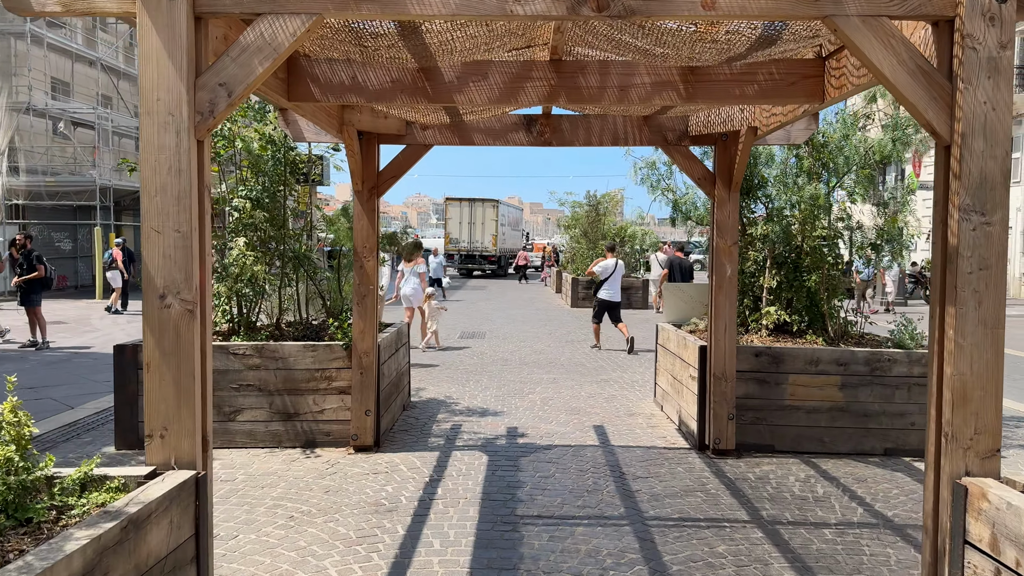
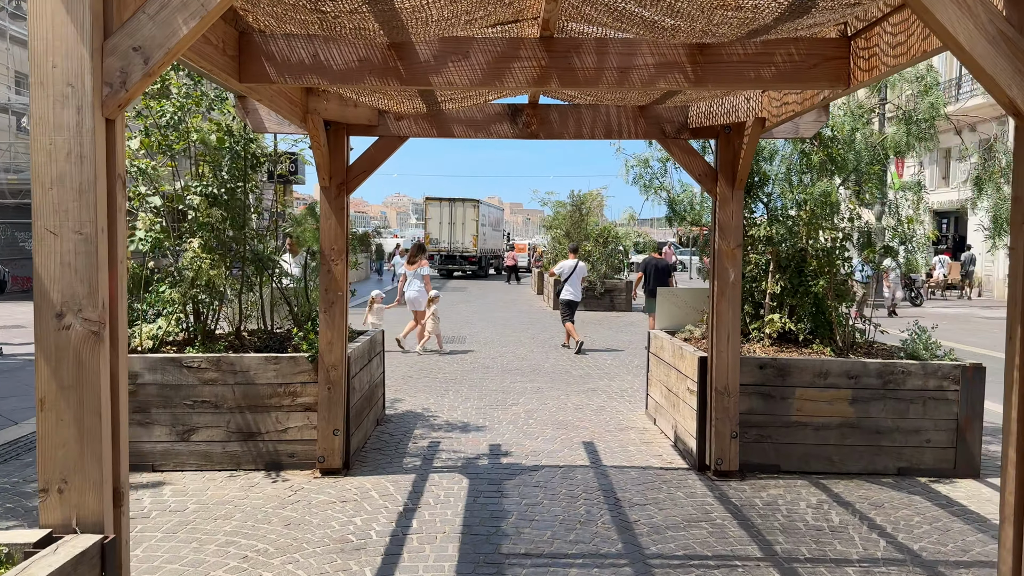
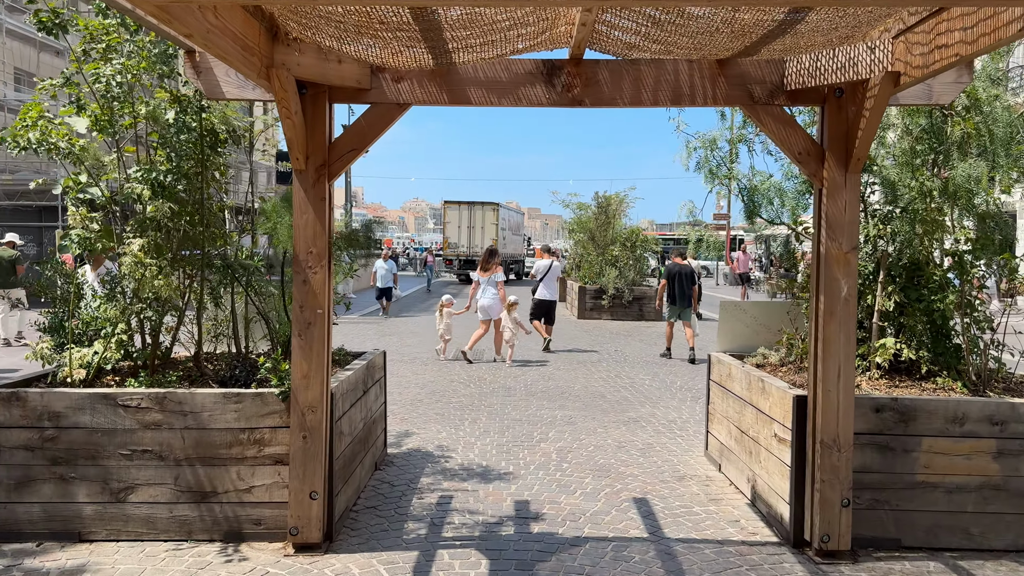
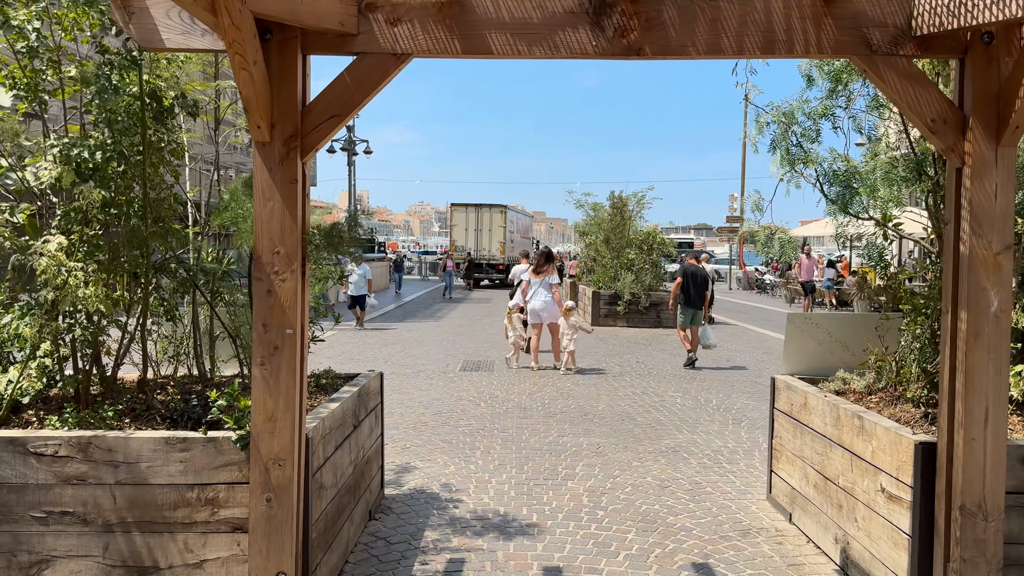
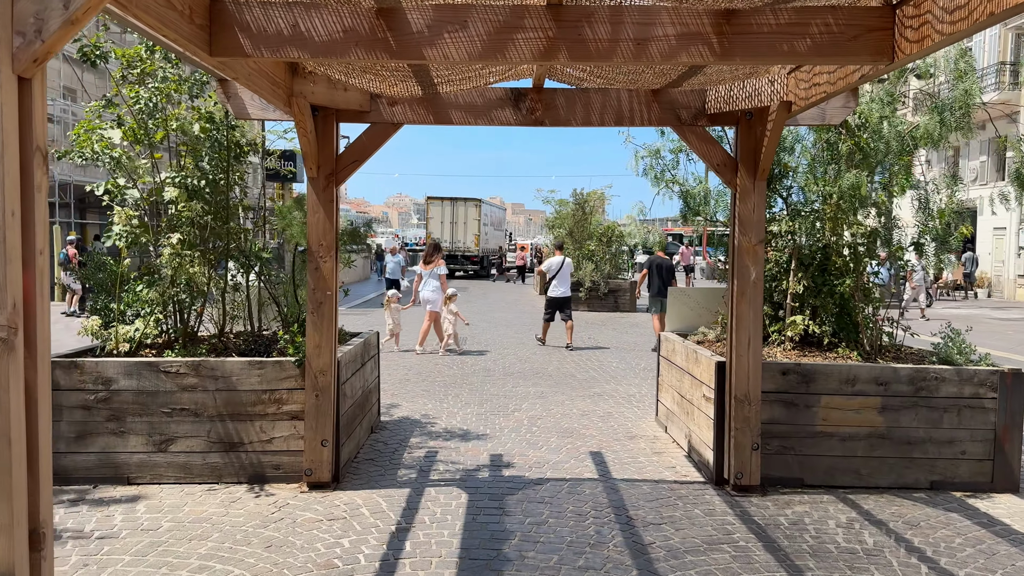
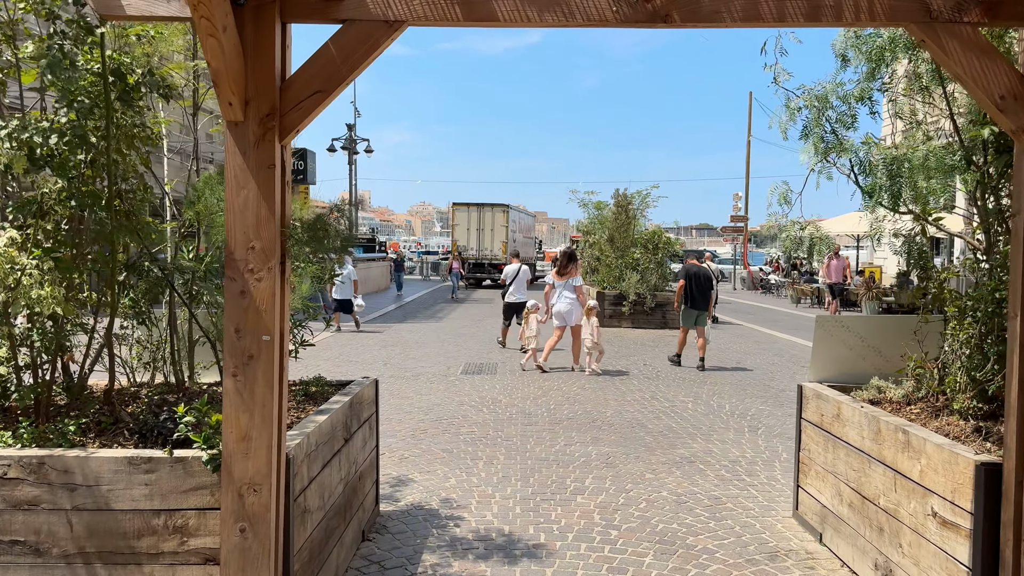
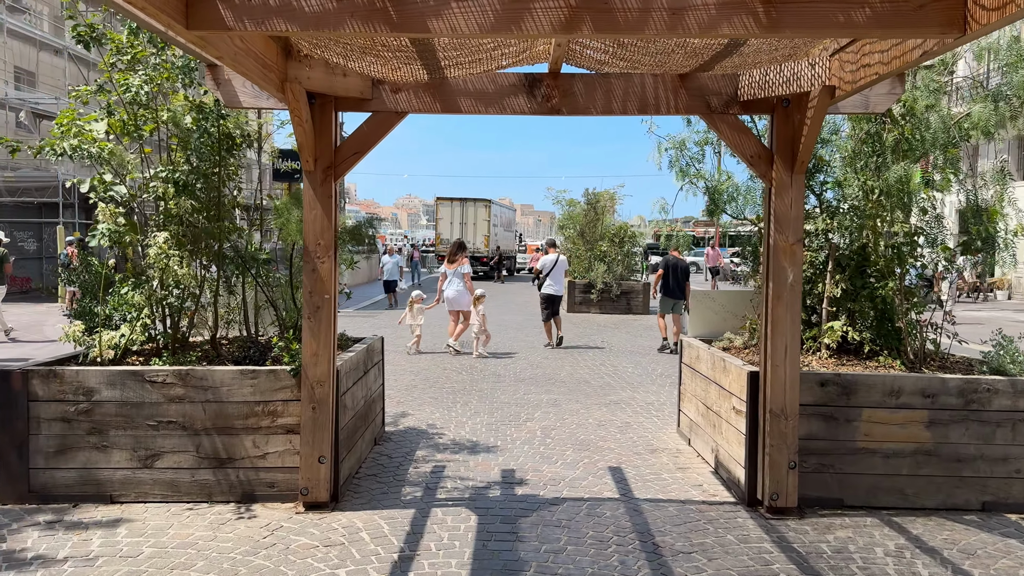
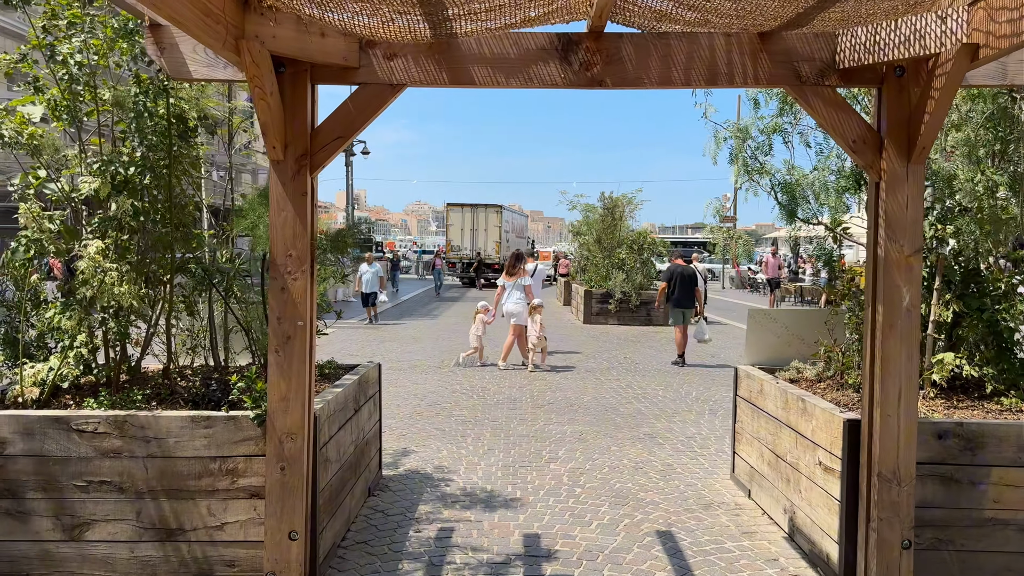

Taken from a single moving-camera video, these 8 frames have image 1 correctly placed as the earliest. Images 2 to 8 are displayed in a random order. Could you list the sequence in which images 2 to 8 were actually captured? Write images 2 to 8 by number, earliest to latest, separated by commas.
2, 5, 7, 3, 8, 4, 6
